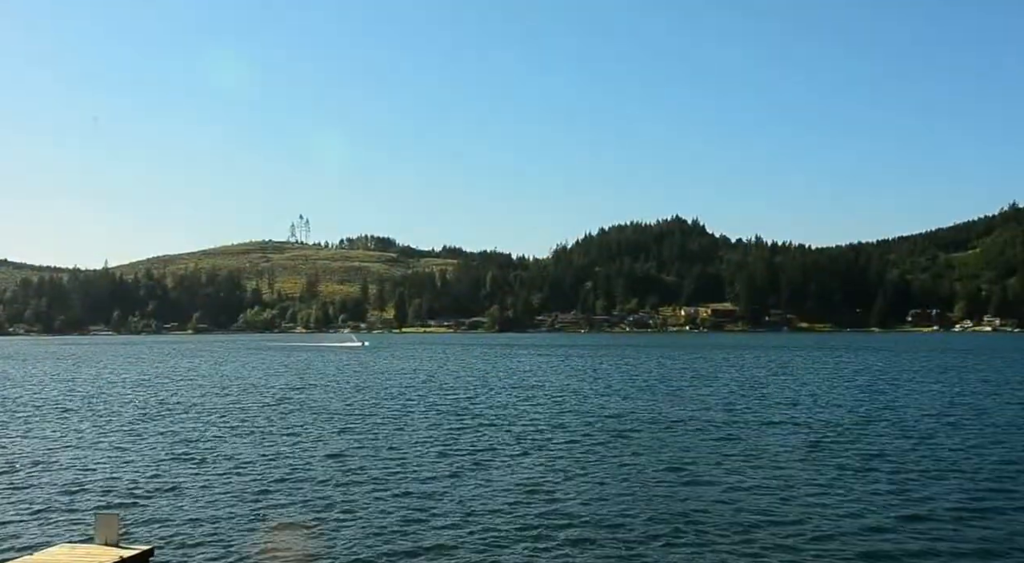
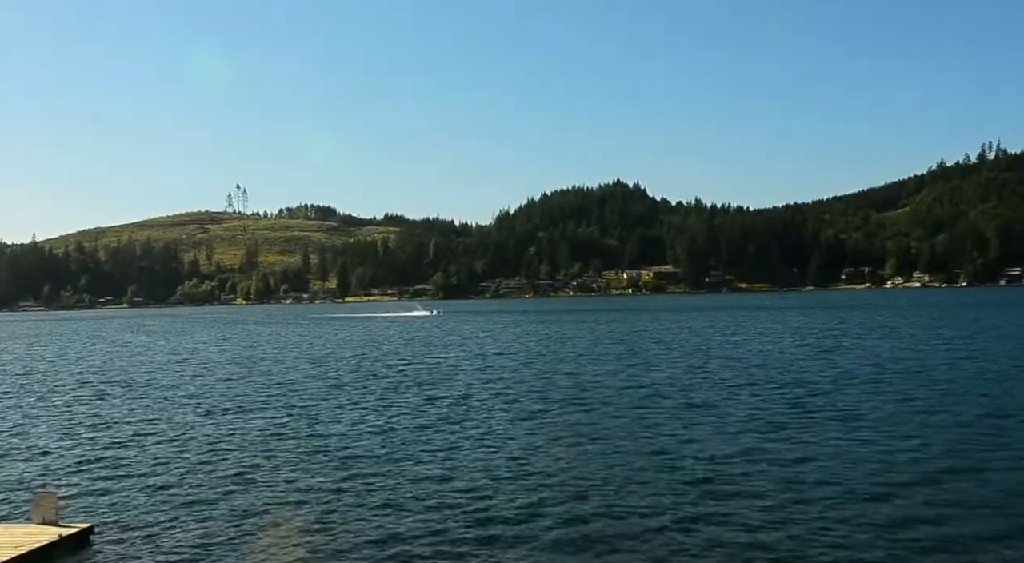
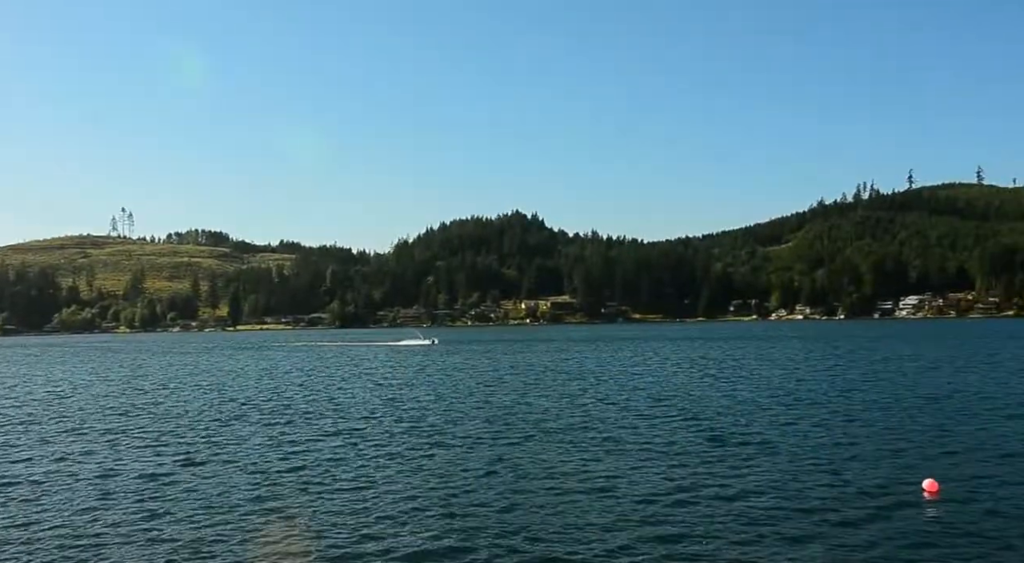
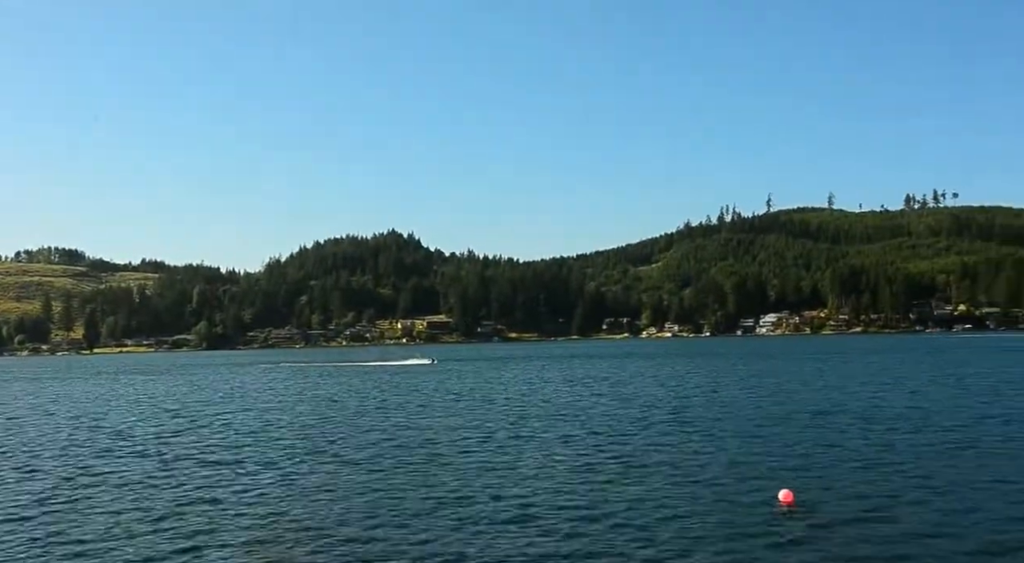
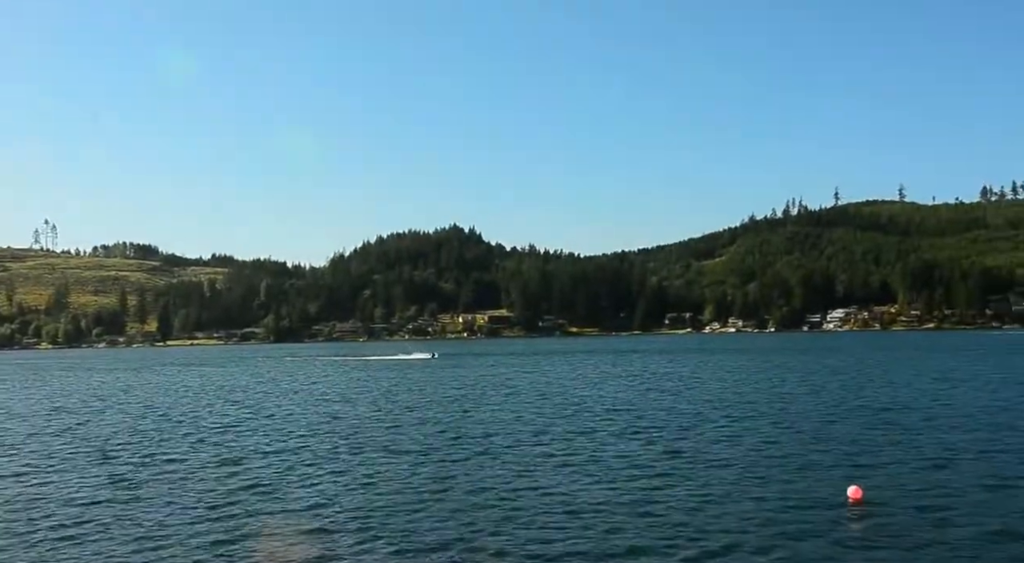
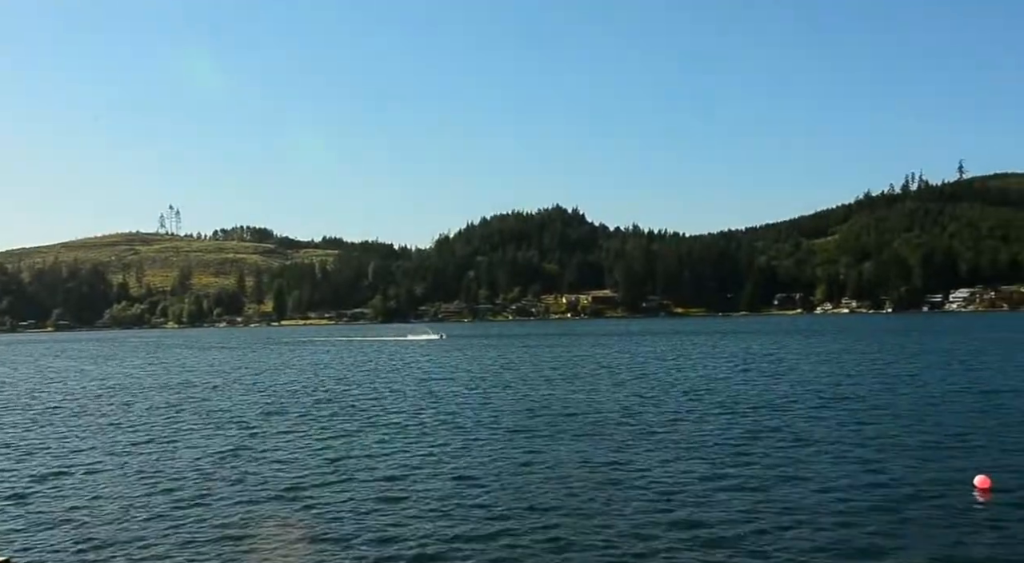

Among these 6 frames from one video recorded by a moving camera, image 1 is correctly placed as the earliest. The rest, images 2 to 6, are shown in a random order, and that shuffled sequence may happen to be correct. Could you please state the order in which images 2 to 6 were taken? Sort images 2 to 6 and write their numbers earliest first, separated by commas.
2, 6, 3, 5, 4
